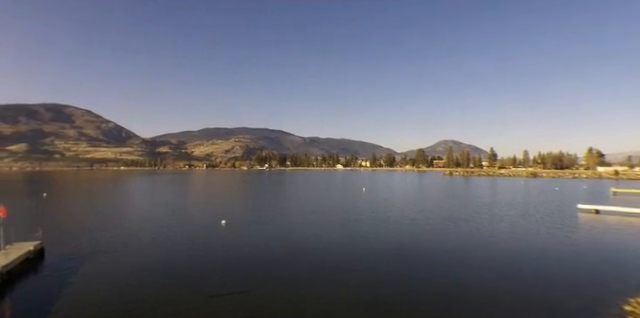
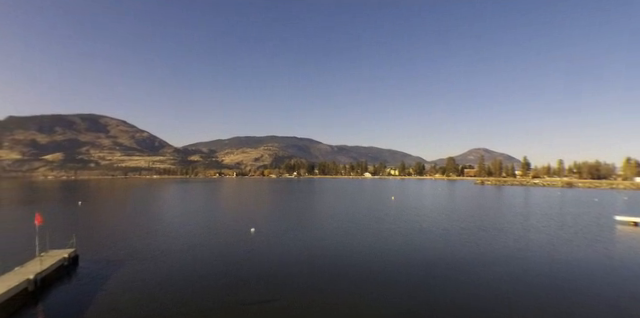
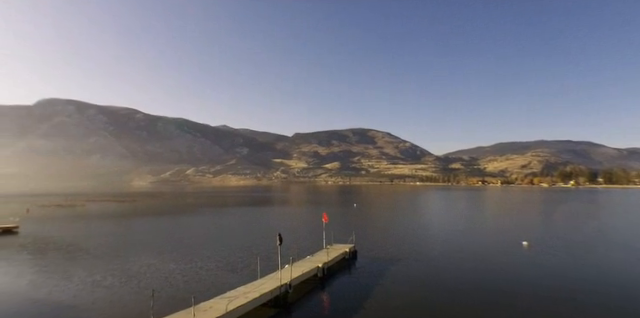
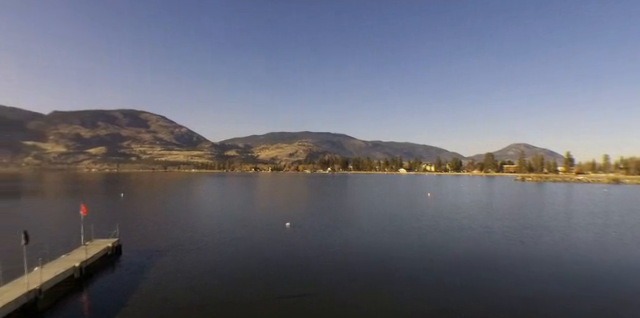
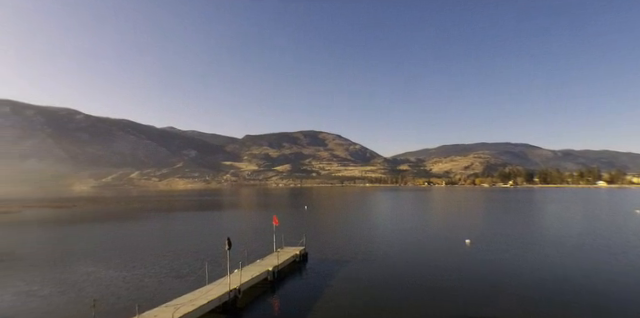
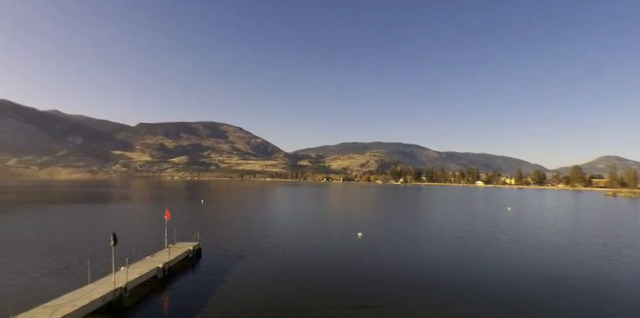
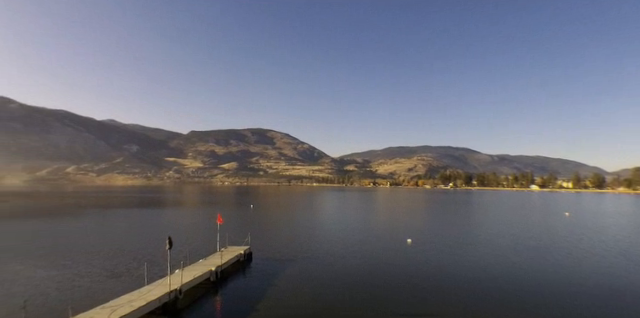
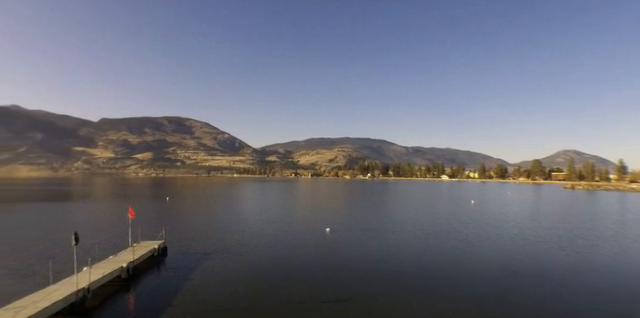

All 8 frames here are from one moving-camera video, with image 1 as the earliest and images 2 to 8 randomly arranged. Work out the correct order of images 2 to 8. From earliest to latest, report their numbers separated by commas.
2, 4, 8, 6, 7, 5, 3
